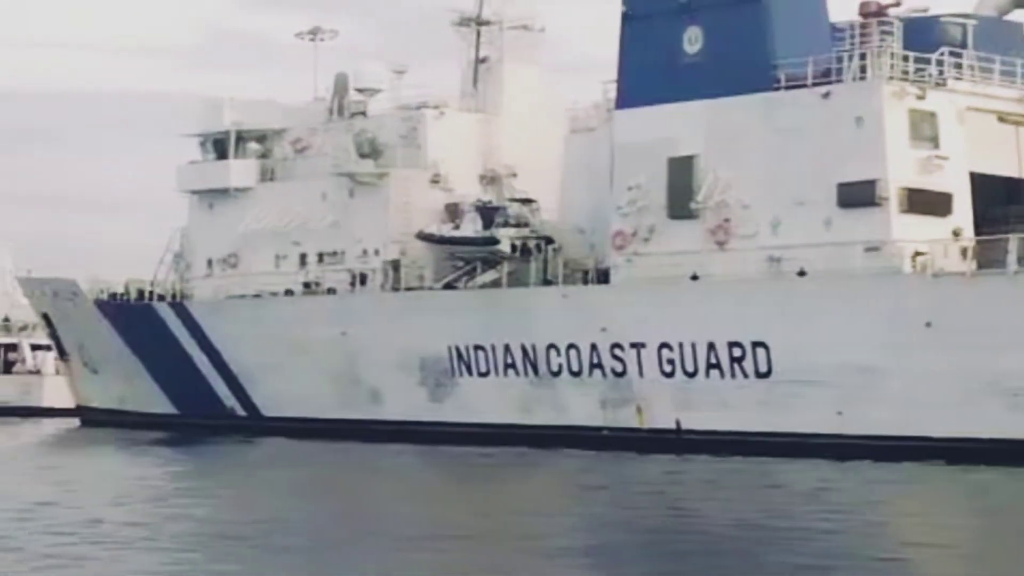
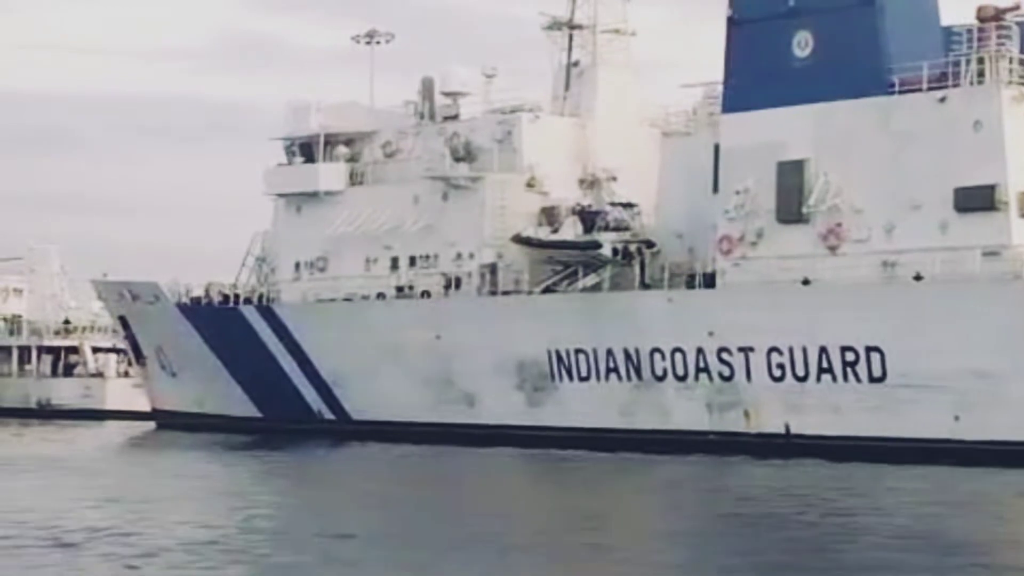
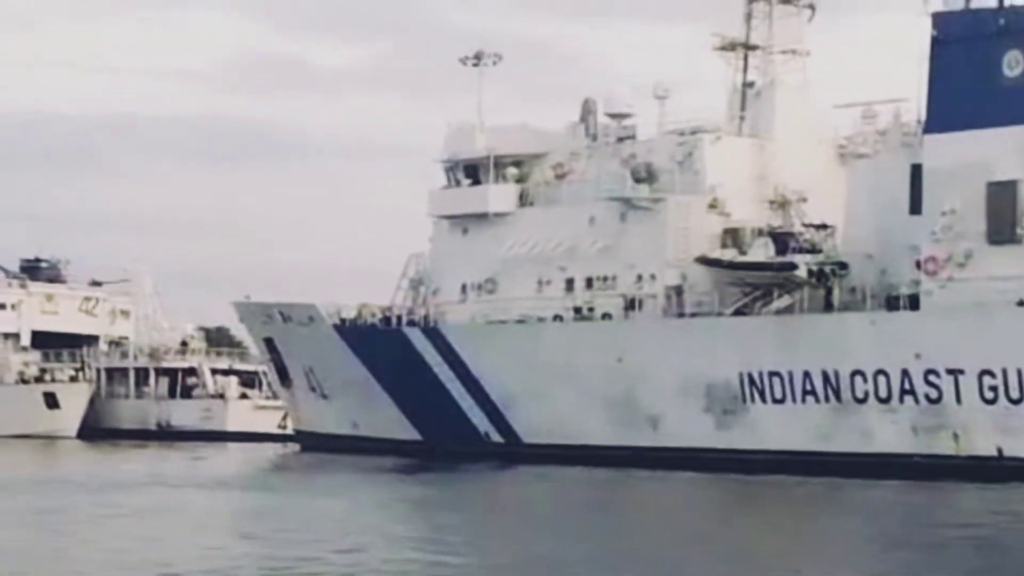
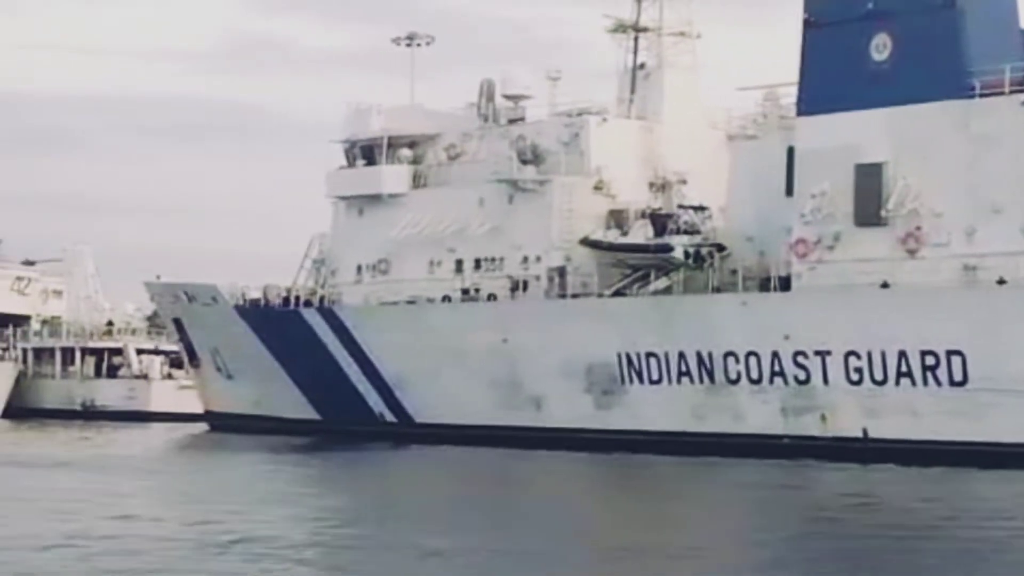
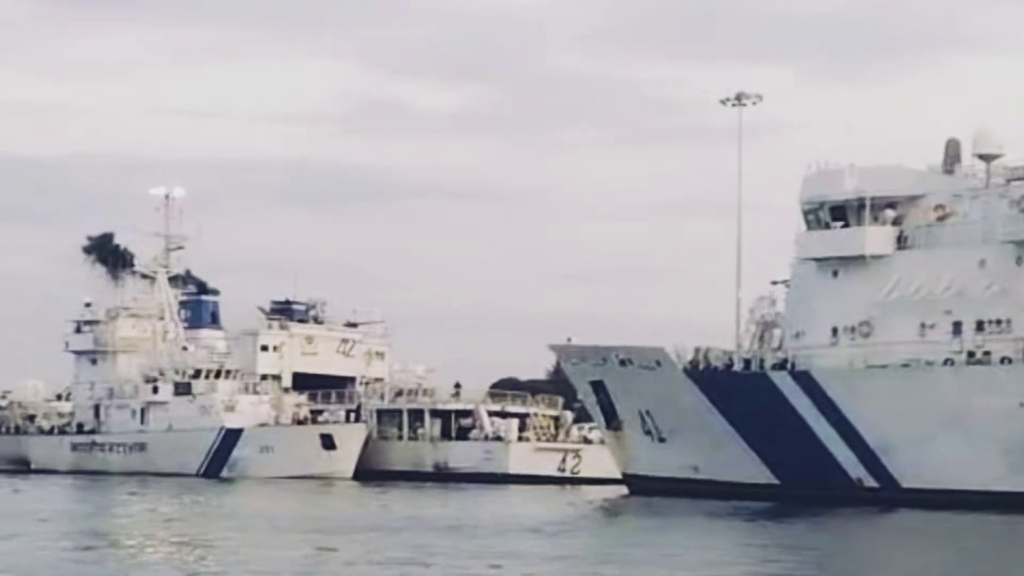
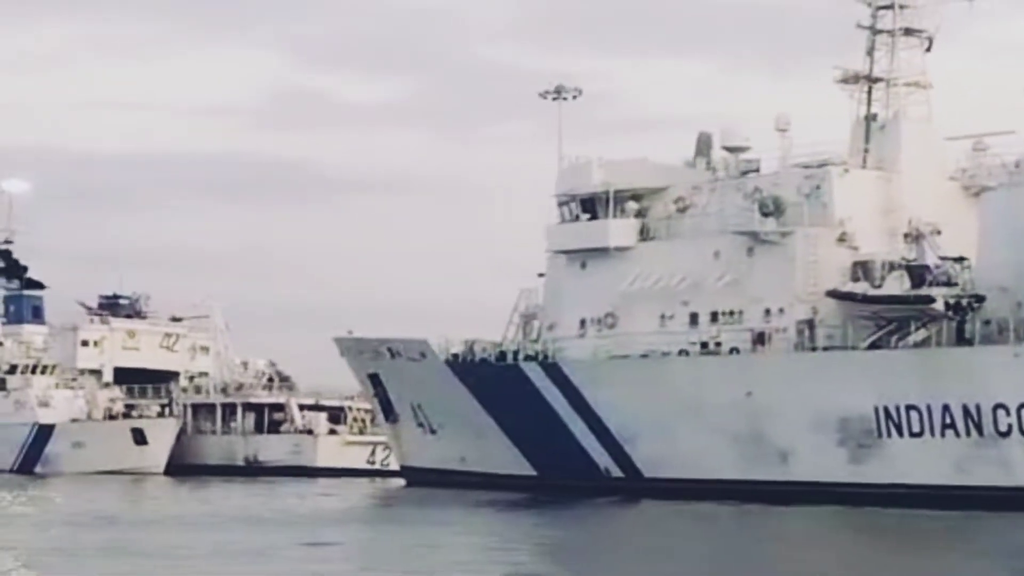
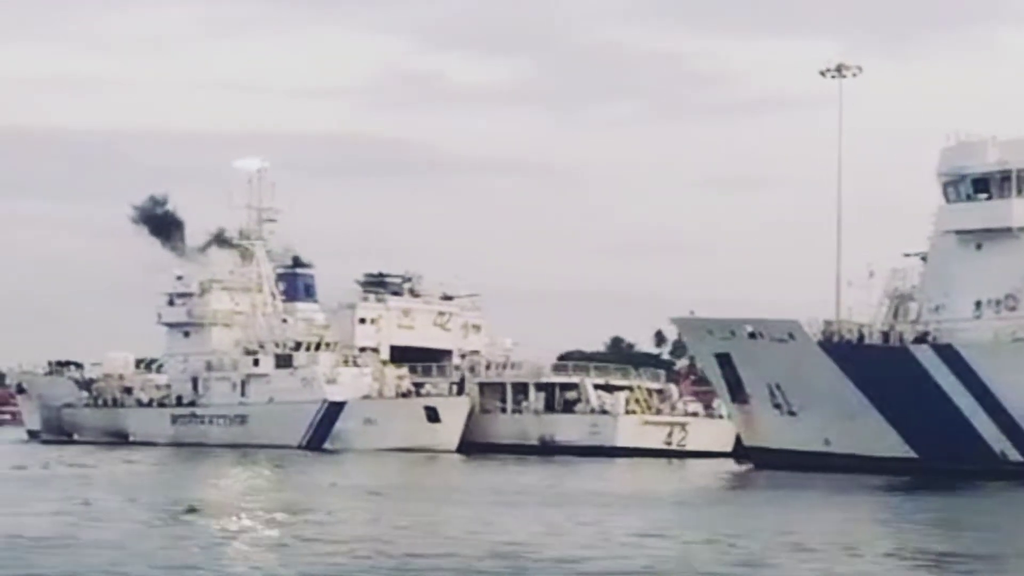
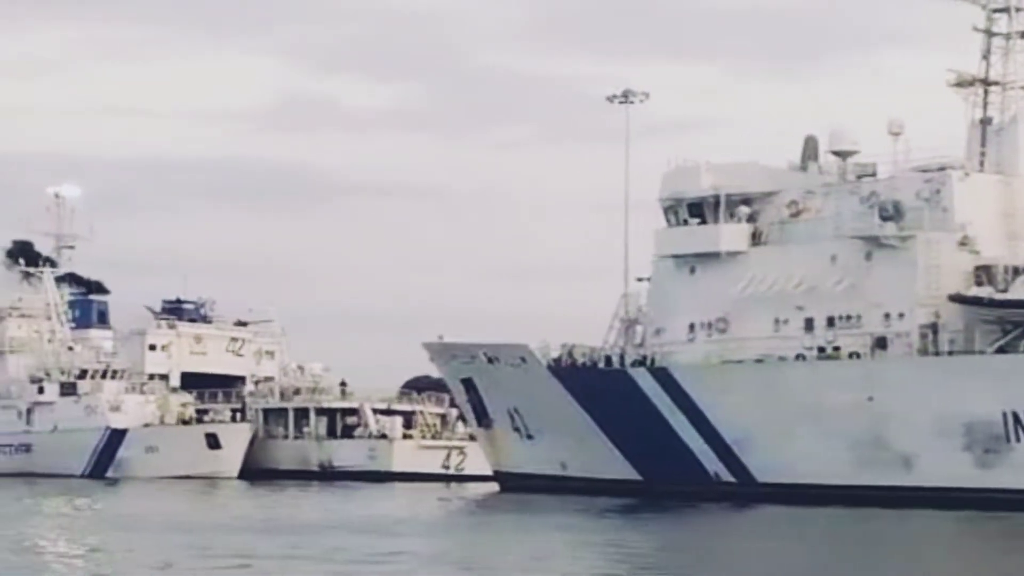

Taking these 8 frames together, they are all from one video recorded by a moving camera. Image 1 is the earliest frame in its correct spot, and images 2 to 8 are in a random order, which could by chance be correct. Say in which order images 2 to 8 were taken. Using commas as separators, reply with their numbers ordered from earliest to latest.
2, 4, 3, 6, 8, 5, 7
